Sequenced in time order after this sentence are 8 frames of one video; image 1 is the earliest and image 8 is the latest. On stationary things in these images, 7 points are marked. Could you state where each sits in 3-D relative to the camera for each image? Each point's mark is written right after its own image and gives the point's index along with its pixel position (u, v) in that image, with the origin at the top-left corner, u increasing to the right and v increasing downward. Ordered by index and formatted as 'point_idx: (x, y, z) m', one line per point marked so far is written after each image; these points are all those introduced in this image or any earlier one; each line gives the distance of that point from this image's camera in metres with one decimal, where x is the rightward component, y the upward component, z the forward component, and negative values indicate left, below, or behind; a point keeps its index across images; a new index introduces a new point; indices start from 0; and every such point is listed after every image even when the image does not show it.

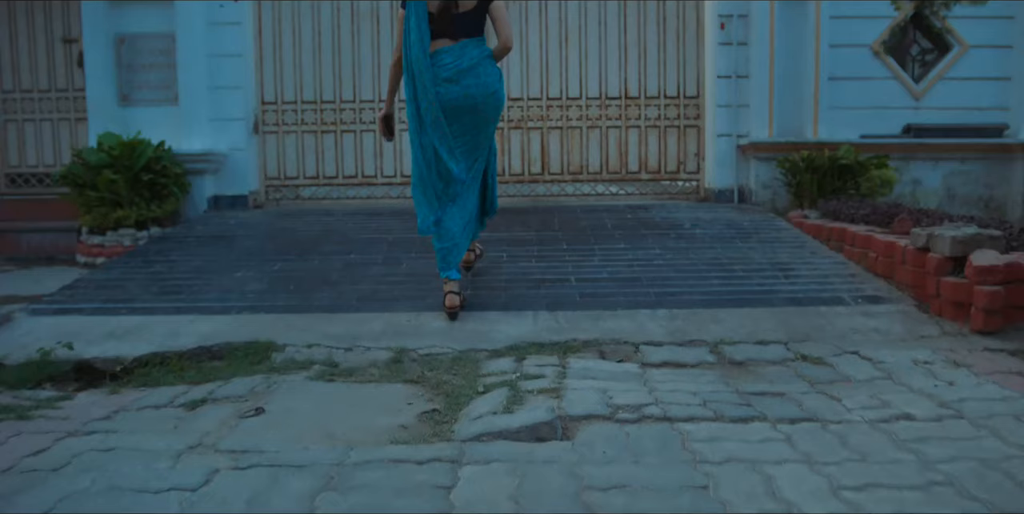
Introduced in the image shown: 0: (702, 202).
0: (+1.6, +0.5, +6.2) m
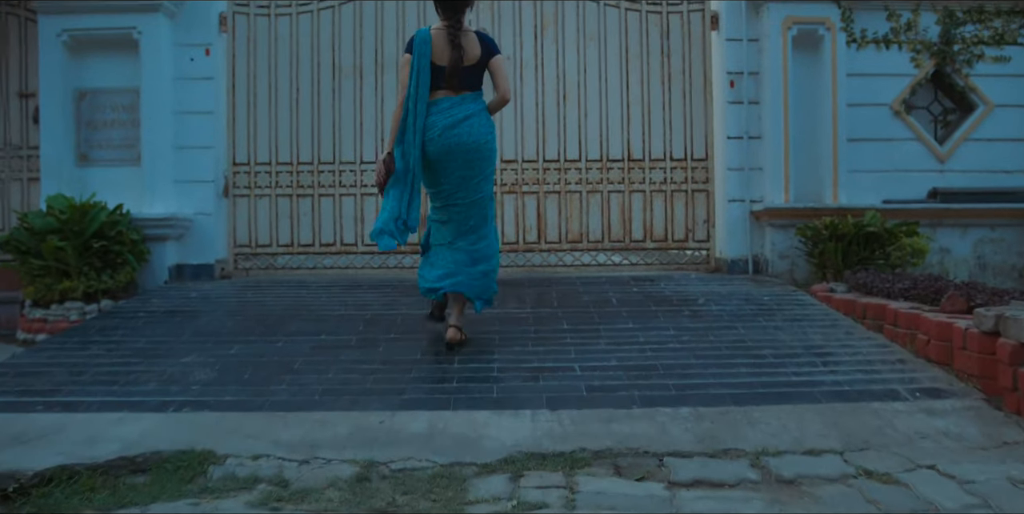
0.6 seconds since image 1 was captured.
0: (+1.6, -0.1, +5.6) m
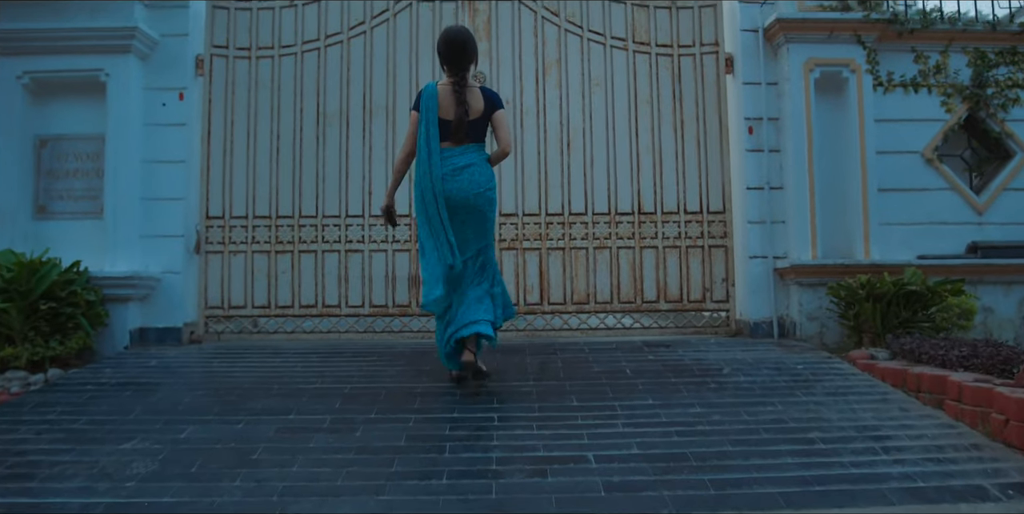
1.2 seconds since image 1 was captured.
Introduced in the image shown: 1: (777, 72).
0: (+1.6, -0.6, +5.1) m
1: (+1.9, +1.3, +5.2) m
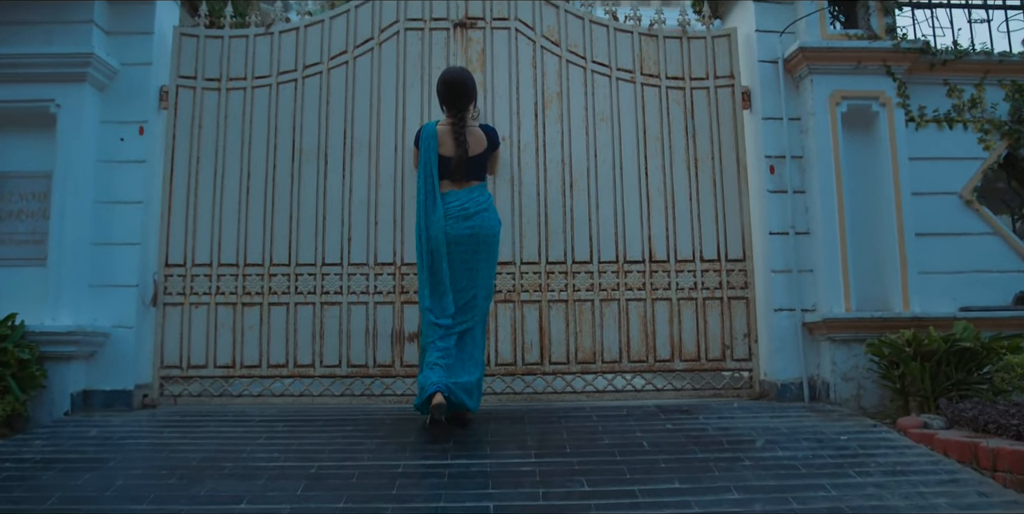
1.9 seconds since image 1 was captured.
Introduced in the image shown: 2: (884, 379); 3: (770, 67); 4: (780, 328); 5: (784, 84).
0: (+1.6, -0.9, +4.5) m
1: (+1.9, +1.0, +4.7) m
2: (+2.2, -0.7, +4.2) m
3: (+1.7, +1.3, +4.8) m
4: (+1.7, -0.4, +4.5) m
5: (+1.8, +1.1, +4.7) m
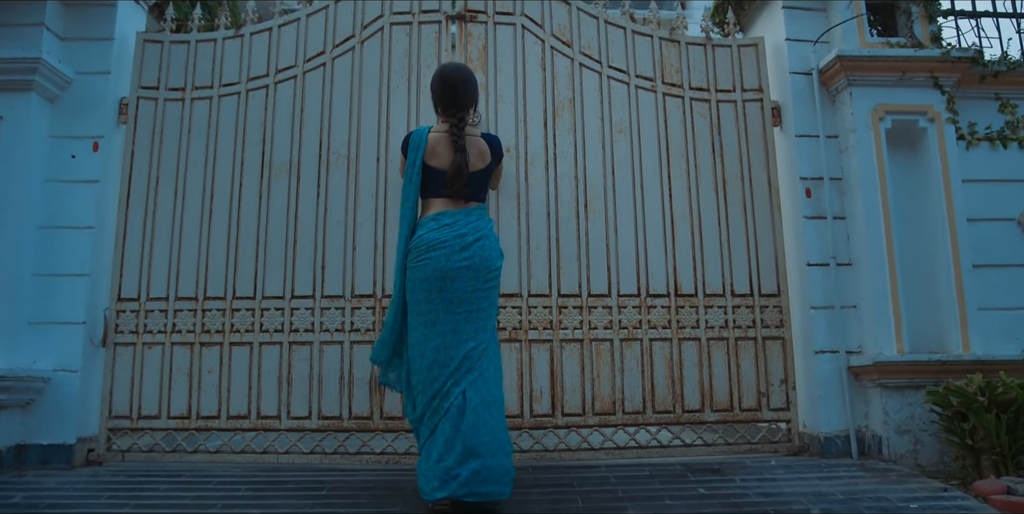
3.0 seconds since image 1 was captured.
0: (+1.6, -1.1, +3.9) m
1: (+1.9, +0.8, +4.2) m
2: (+2.2, -0.9, +3.6) m
3: (+1.7, +1.0, +4.3) m
4: (+1.7, -0.6, +3.9) m
5: (+1.8, +0.9, +4.2) m
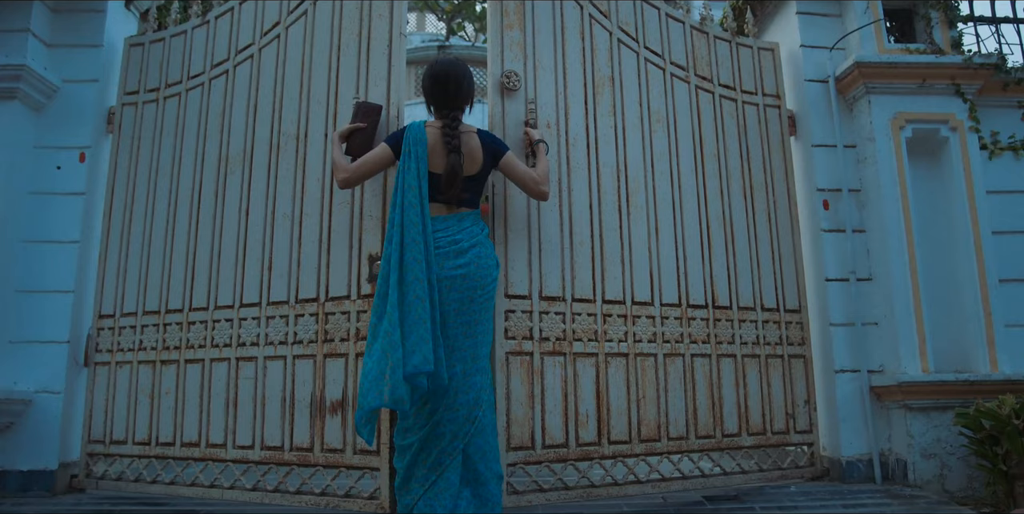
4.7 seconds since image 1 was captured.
0: (+1.6, -1.2, +3.7) m
1: (+1.9, +0.7, +4.1) m
2: (+2.2, -1.0, +3.4) m
3: (+1.8, +1.0, +4.1) m
4: (+1.7, -0.7, +3.8) m
5: (+1.8, +0.8, +4.0) m
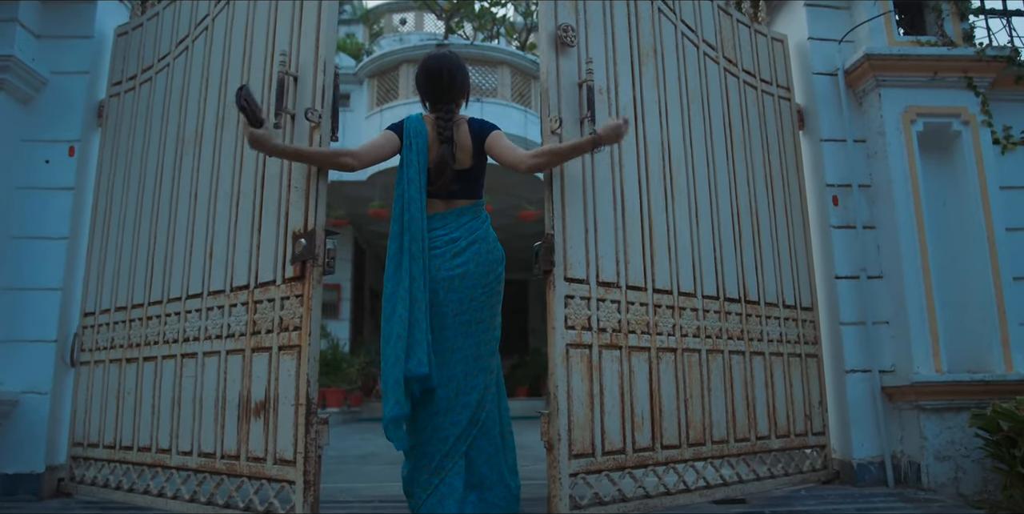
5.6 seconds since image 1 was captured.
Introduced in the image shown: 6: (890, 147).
0: (+1.6, -1.1, +3.6) m
1: (+1.9, +0.7, +4.0) m
2: (+2.2, -0.9, +3.3) m
3: (+1.8, +1.0, +4.0) m
4: (+1.7, -0.7, +3.7) m
5: (+1.8, +0.9, +3.9) m
6: (+2.0, +0.6, +3.8) m
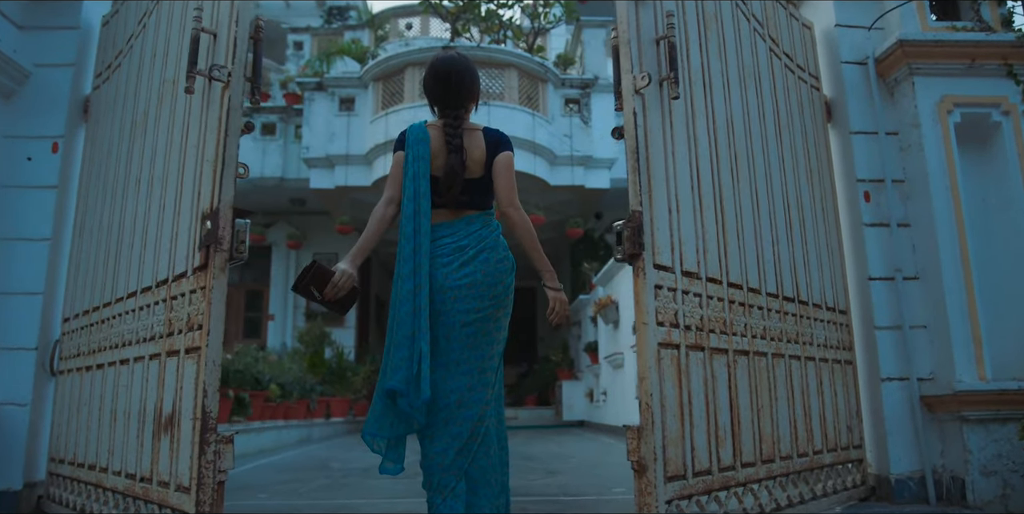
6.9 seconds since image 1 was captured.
0: (+1.7, -1.1, +3.3) m
1: (+2.0, +0.7, +3.7) m
2: (+2.3, -0.9, +3.1) m
3: (+1.8, +1.0, +3.8) m
4: (+1.8, -0.7, +3.4) m
5: (+1.9, +0.9, +3.7) m
6: (+2.0, +0.6, +3.6) m
